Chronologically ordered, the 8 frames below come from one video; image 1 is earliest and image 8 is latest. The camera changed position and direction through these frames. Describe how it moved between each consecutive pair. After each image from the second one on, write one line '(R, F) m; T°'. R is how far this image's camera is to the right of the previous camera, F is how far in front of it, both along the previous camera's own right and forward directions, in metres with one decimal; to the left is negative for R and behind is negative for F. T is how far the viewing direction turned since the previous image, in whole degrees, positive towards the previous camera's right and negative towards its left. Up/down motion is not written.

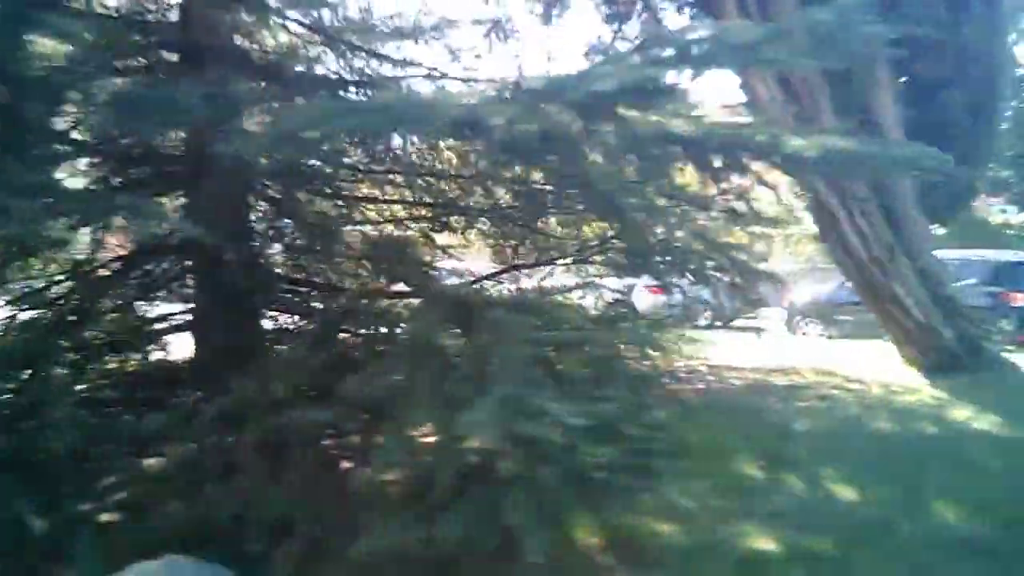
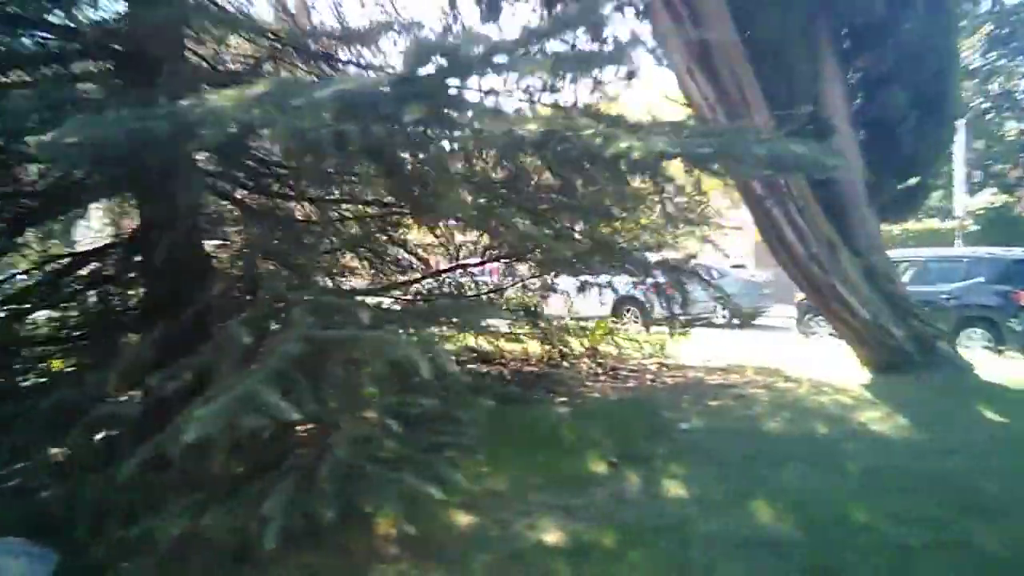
(+1.1, -0.1) m; -4°
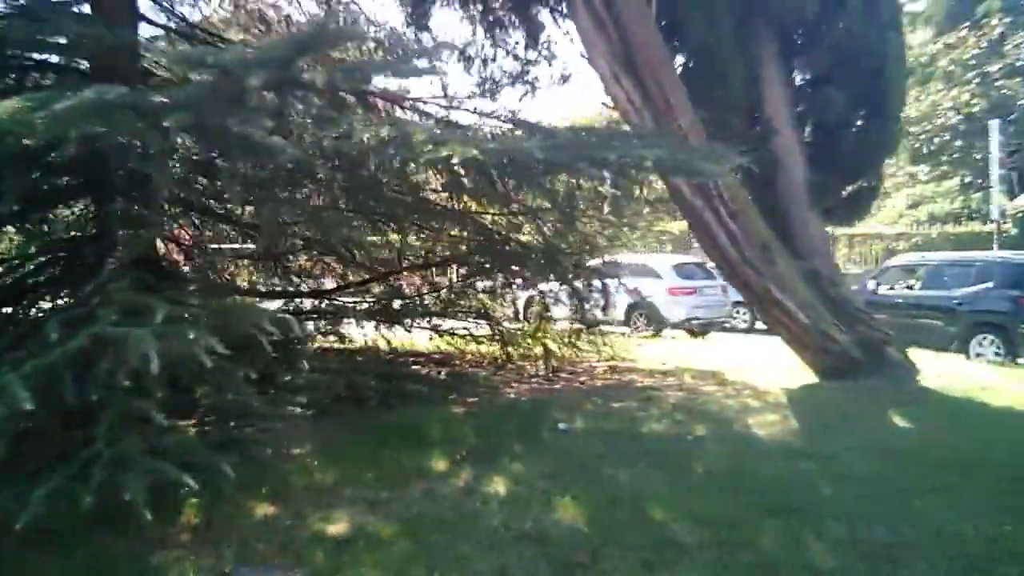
(+1.2, -0.1) m; -4°
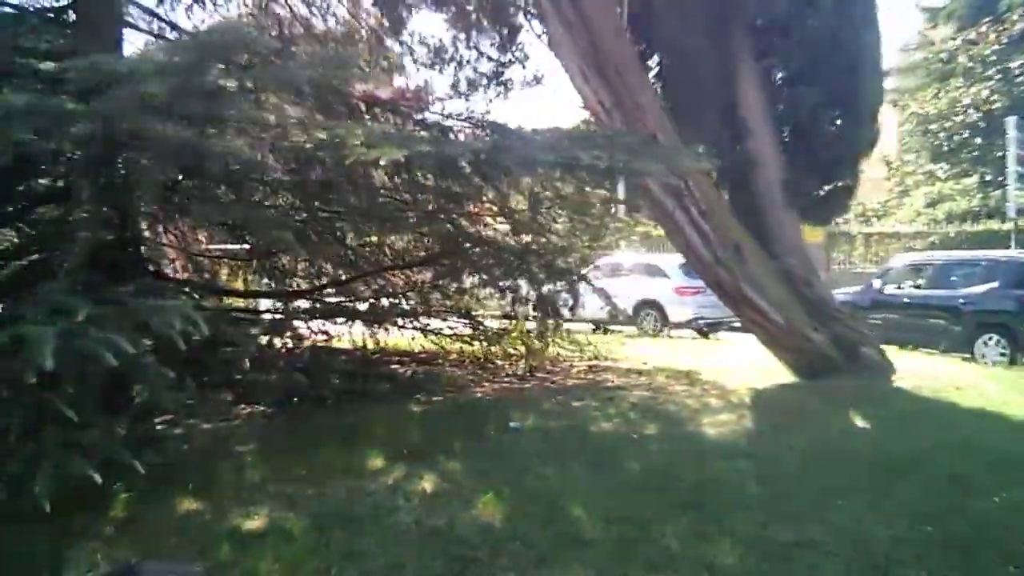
(+0.5, 0.0) m; -2°
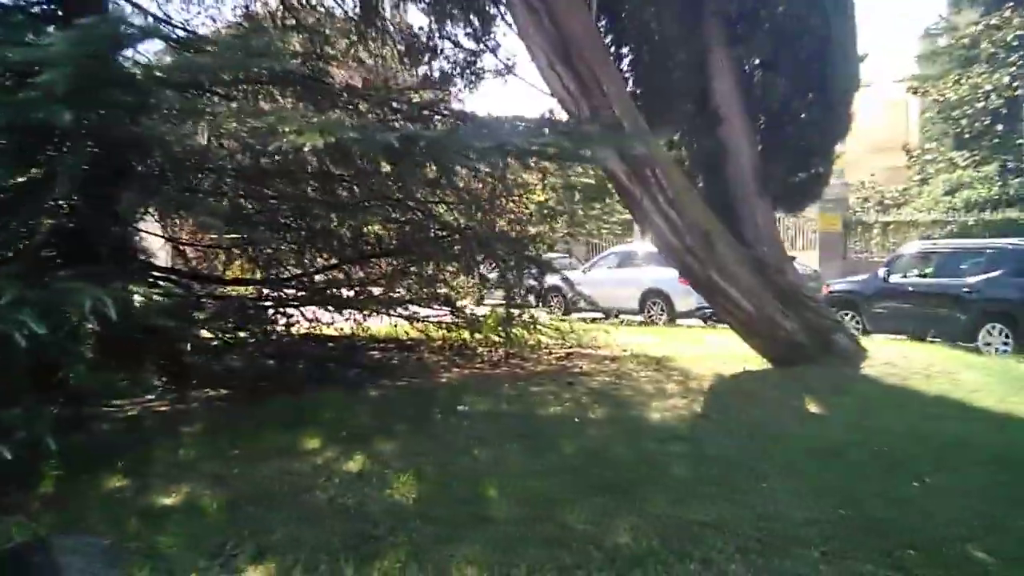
(+0.5, -0.1) m; -2°
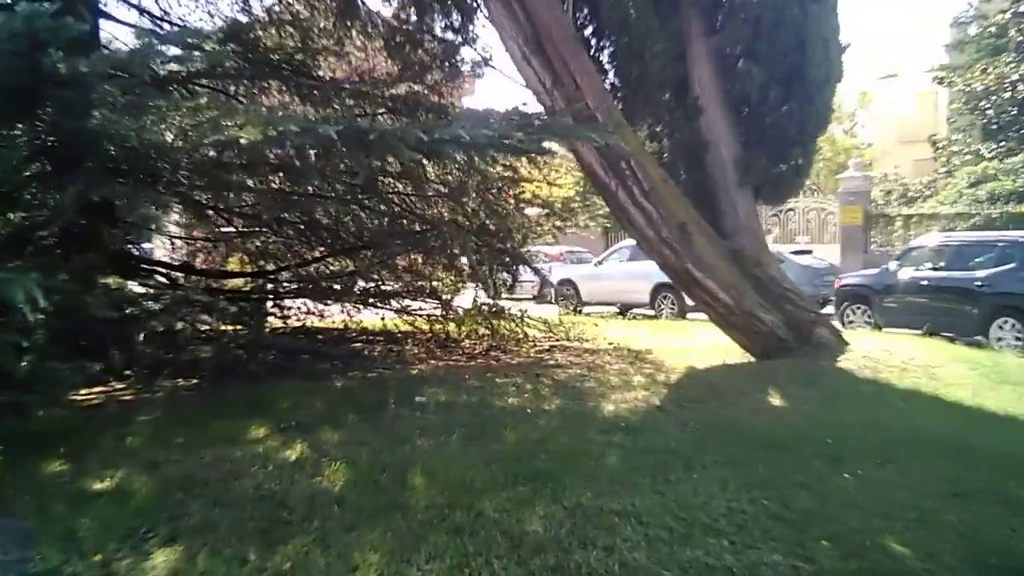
(+0.5, 0.0) m; -2°
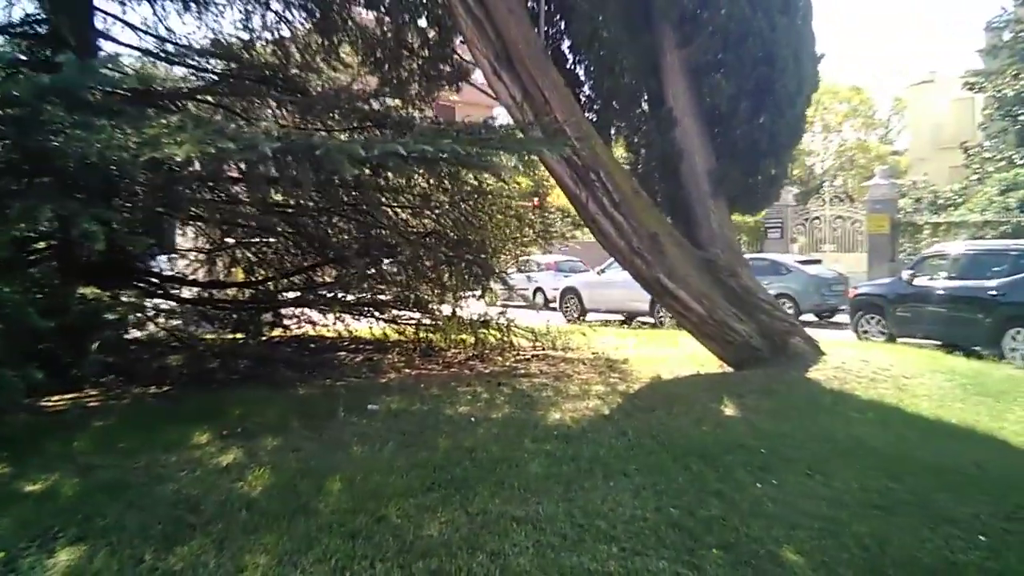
(+0.6, -0.1) m; -3°
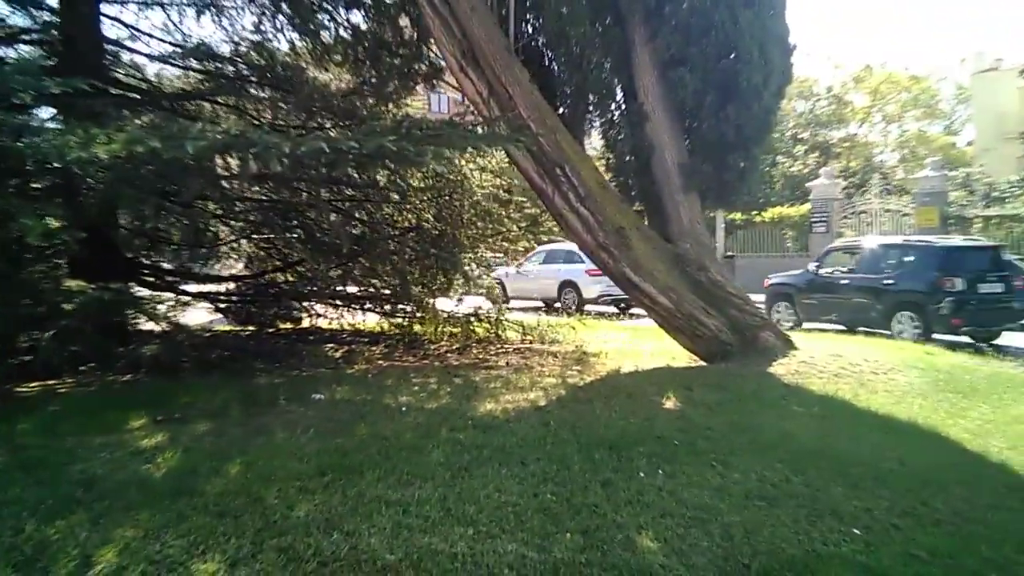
(-0.2, 0.0) m; +3°
